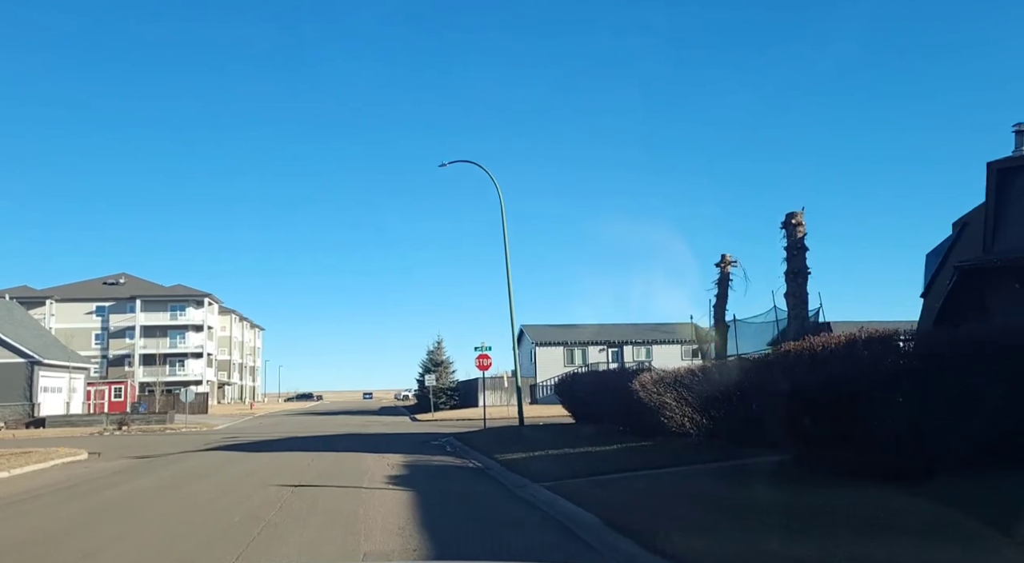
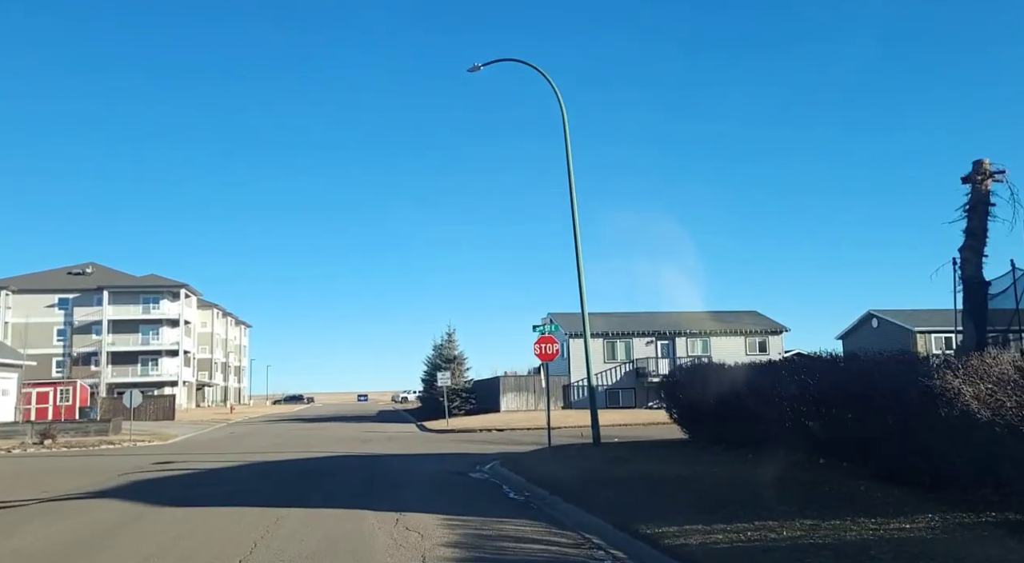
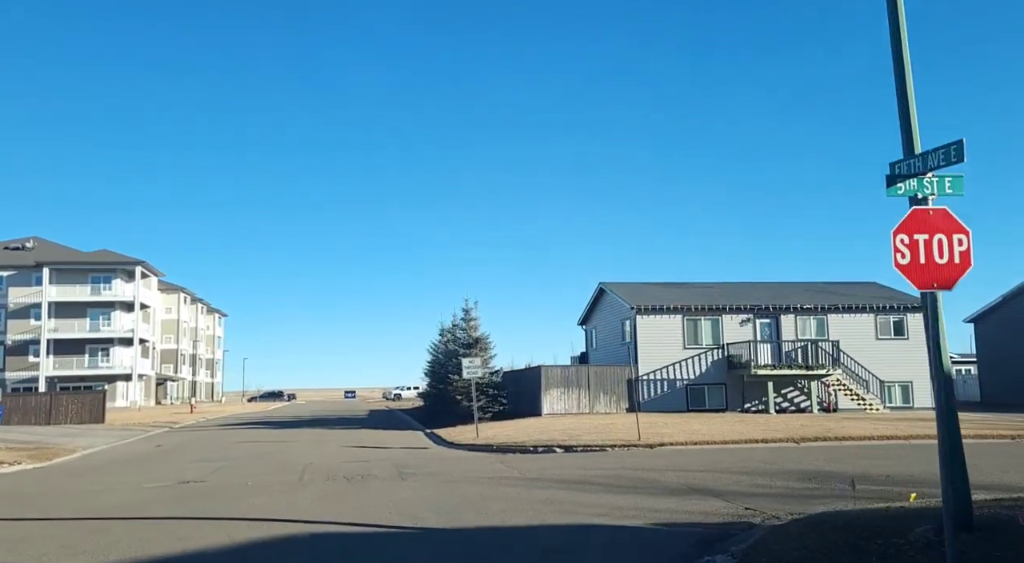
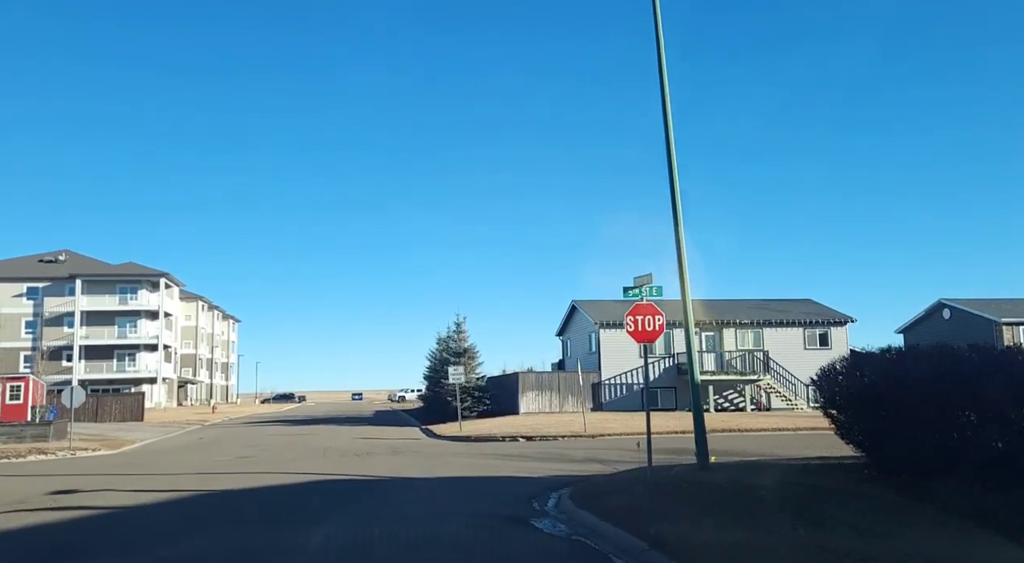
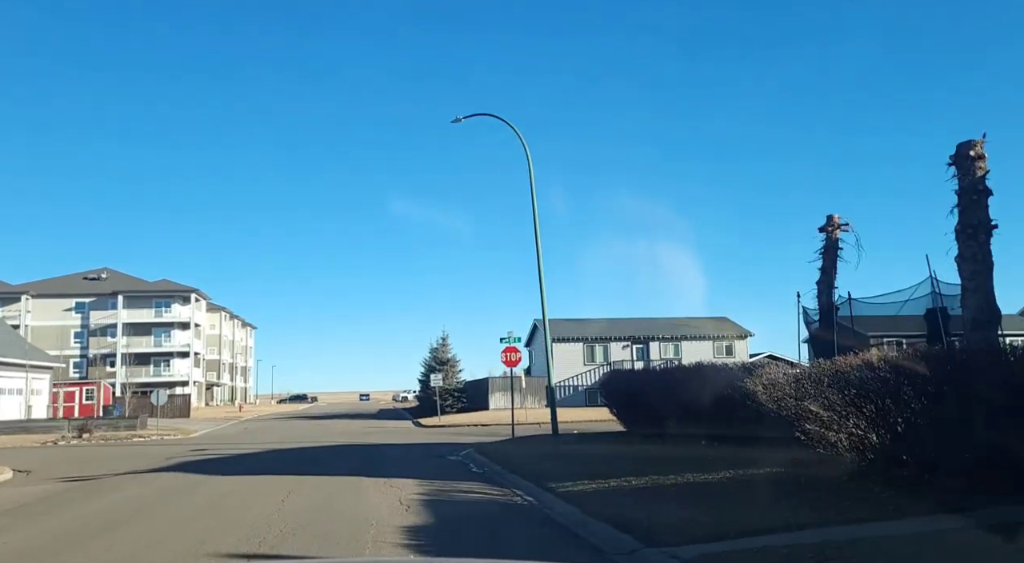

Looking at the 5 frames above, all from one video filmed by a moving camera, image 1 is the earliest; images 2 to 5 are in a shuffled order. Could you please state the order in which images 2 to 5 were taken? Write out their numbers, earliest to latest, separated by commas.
5, 2, 4, 3
